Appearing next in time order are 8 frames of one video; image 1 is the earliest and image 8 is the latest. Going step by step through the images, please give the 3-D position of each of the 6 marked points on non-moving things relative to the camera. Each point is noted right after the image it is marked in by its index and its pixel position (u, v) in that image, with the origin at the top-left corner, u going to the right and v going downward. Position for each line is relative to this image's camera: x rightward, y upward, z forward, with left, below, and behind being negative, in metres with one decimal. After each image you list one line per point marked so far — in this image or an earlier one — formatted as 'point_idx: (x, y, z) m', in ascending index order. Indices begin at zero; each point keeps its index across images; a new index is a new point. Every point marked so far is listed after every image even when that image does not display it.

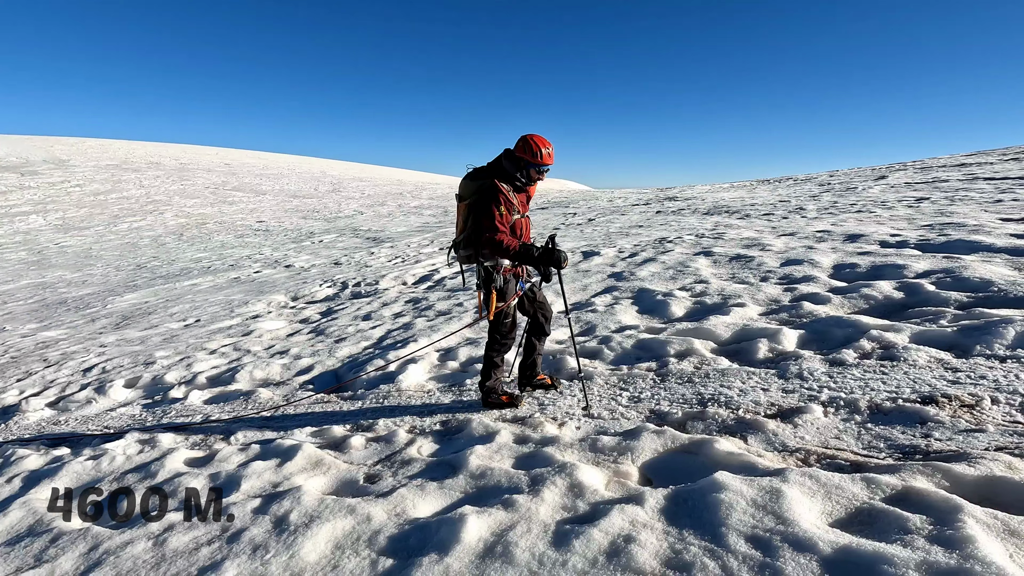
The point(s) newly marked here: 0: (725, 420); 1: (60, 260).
0: (+1.3, -0.8, +3.2) m
1: (-14.1, +1.0, +17.4) m
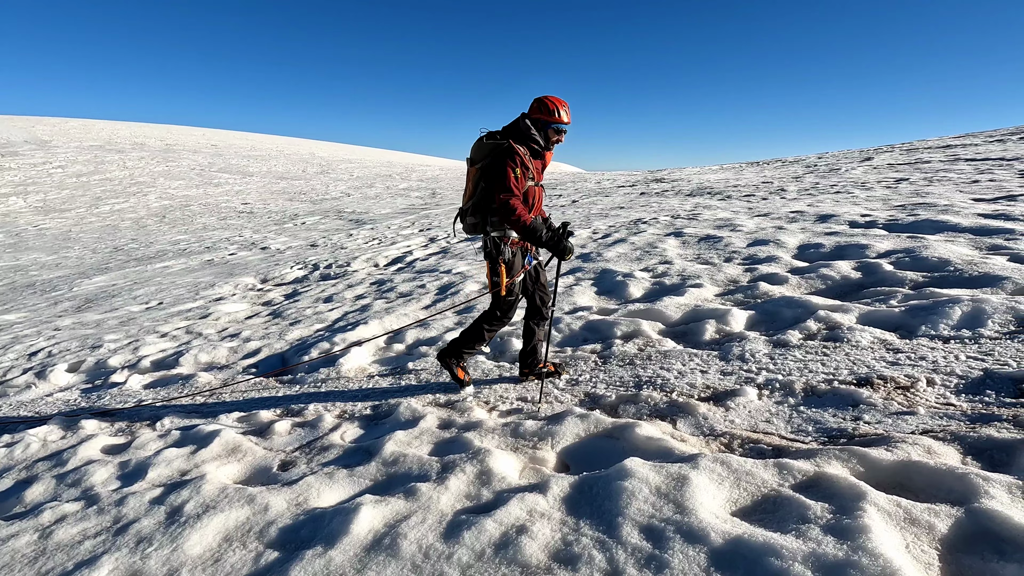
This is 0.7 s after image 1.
0: (+0.8, -0.7, +3.1) m
1: (-14.7, +1.5, +17.0) m
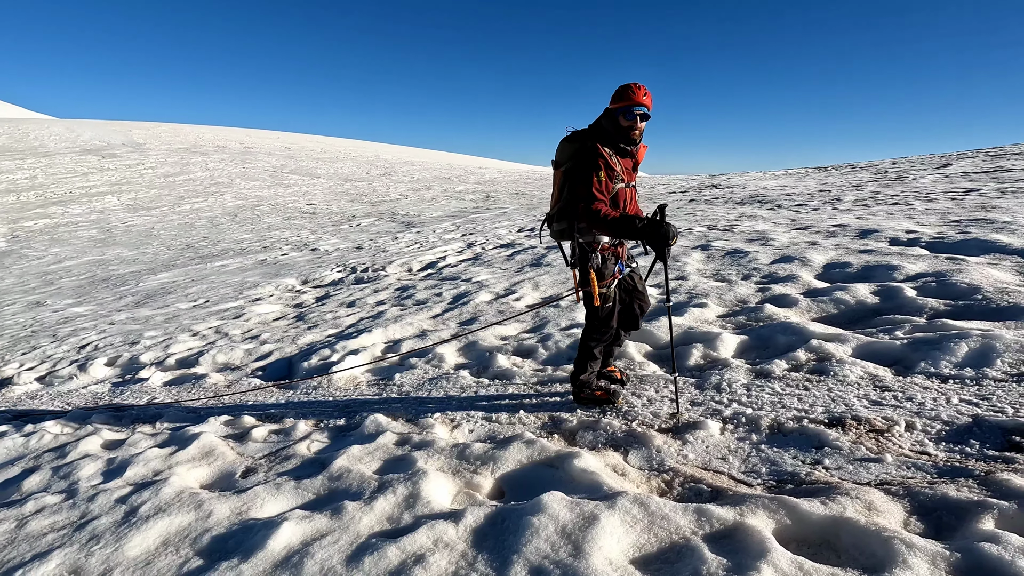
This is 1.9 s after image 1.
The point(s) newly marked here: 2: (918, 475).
0: (+0.6, -0.8, +3.0) m
1: (-13.3, +1.7, +18.5) m
2: (+1.8, -0.8, +2.3) m
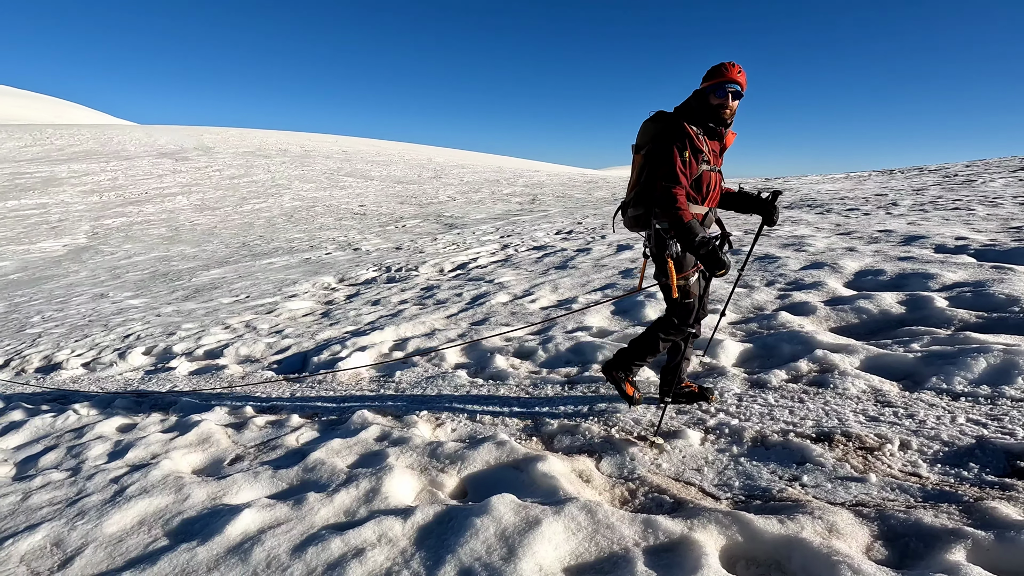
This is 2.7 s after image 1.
0: (+0.4, -0.8, +2.9) m
1: (-11.9, +1.9, +19.6) m
2: (+1.6, -0.8, +2.1) m
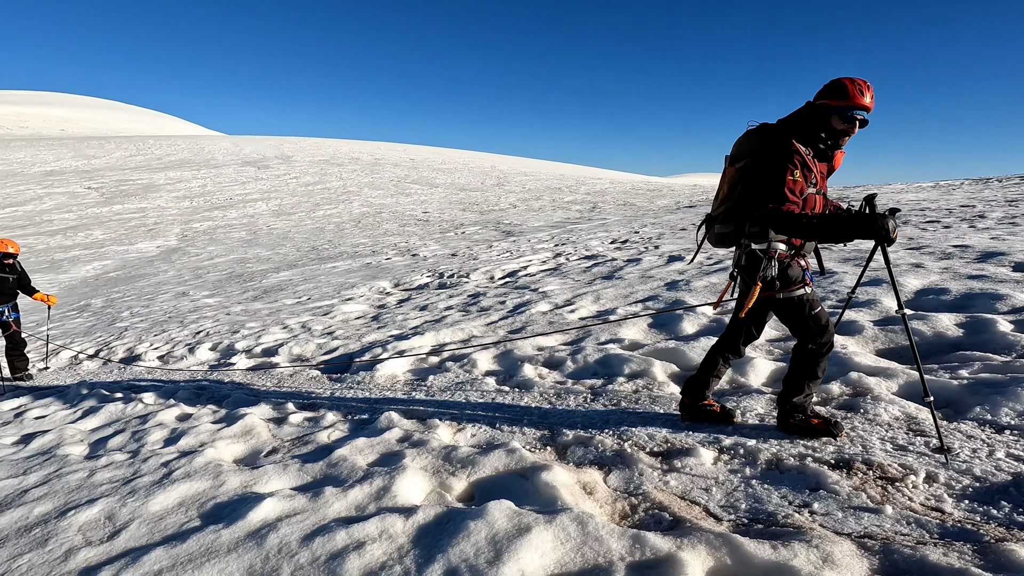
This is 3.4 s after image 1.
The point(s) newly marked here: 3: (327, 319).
0: (+0.5, -0.9, +2.9) m
1: (-9.8, +1.9, +20.9) m
2: (+1.5, -0.9, +2.0) m
3: (-2.8, -0.5, +8.1) m
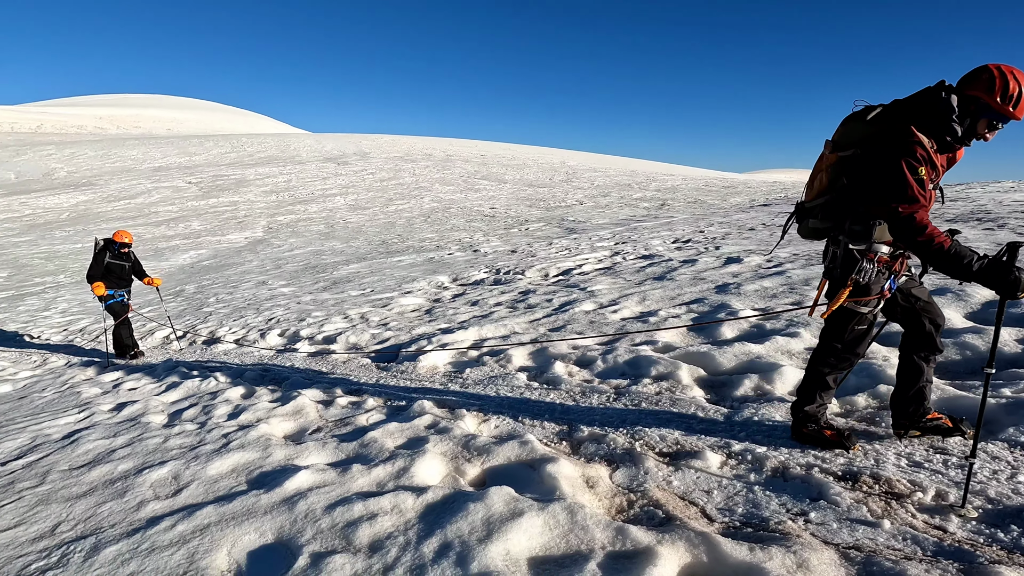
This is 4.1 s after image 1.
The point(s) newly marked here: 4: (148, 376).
0: (+0.6, -0.9, +3.1) m
1: (-7.4, +2.3, +22.2) m
2: (+1.5, -1.0, +2.0) m
3: (-2.0, -0.4, +8.5) m
4: (-4.0, -1.0, +5.9) m
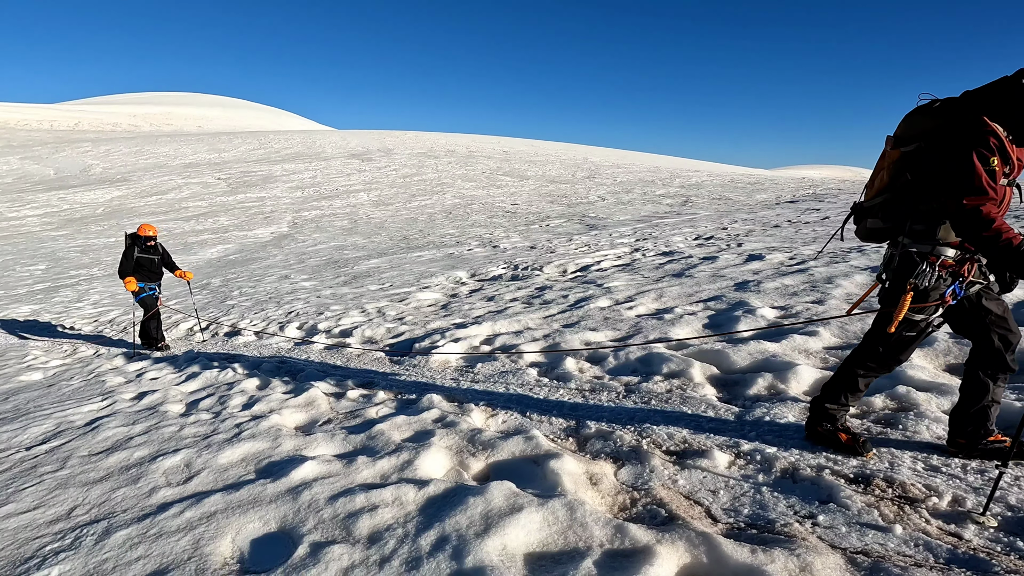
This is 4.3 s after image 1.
0: (+0.6, -0.9, +3.0) m
1: (-6.5, +2.5, +22.4) m
2: (+1.5, -1.0, +2.0) m
3: (-1.8, -0.3, +8.6) m
4: (-3.8, -0.9, +6.0) m
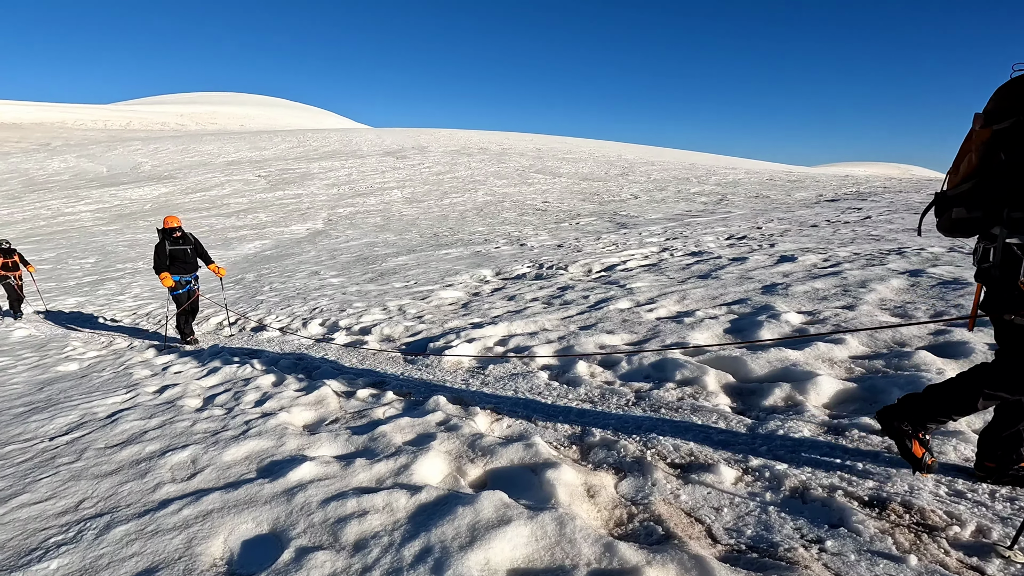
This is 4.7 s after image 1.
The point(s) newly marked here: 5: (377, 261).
0: (+0.6, -0.9, +2.9) m
1: (-5.3, +2.6, +22.7) m
2: (+1.4, -1.0, +1.8) m
3: (-1.4, -0.3, +8.6) m
4: (-3.7, -0.8, +6.2) m
5: (-4.3, +0.8, +16.8) m
